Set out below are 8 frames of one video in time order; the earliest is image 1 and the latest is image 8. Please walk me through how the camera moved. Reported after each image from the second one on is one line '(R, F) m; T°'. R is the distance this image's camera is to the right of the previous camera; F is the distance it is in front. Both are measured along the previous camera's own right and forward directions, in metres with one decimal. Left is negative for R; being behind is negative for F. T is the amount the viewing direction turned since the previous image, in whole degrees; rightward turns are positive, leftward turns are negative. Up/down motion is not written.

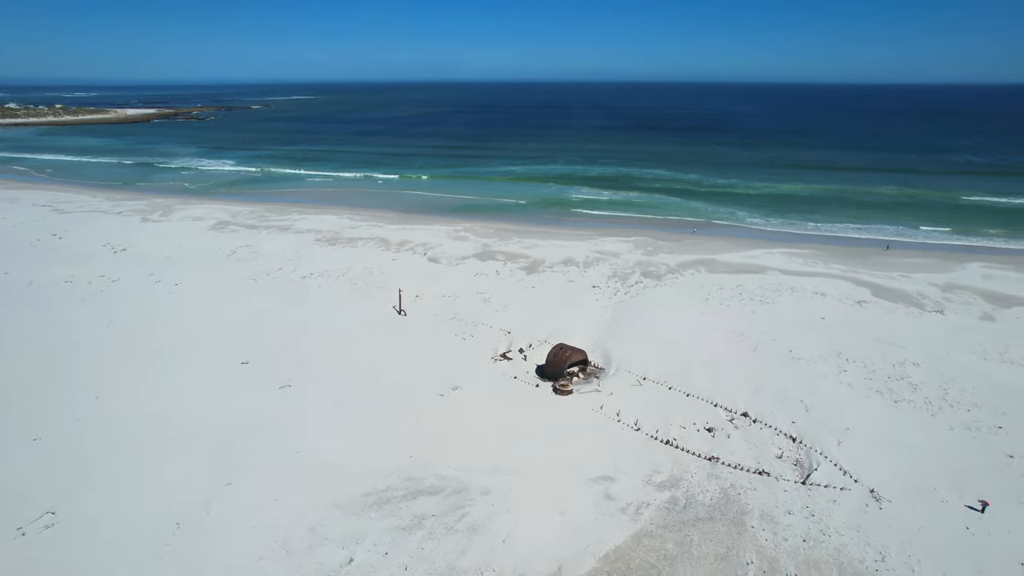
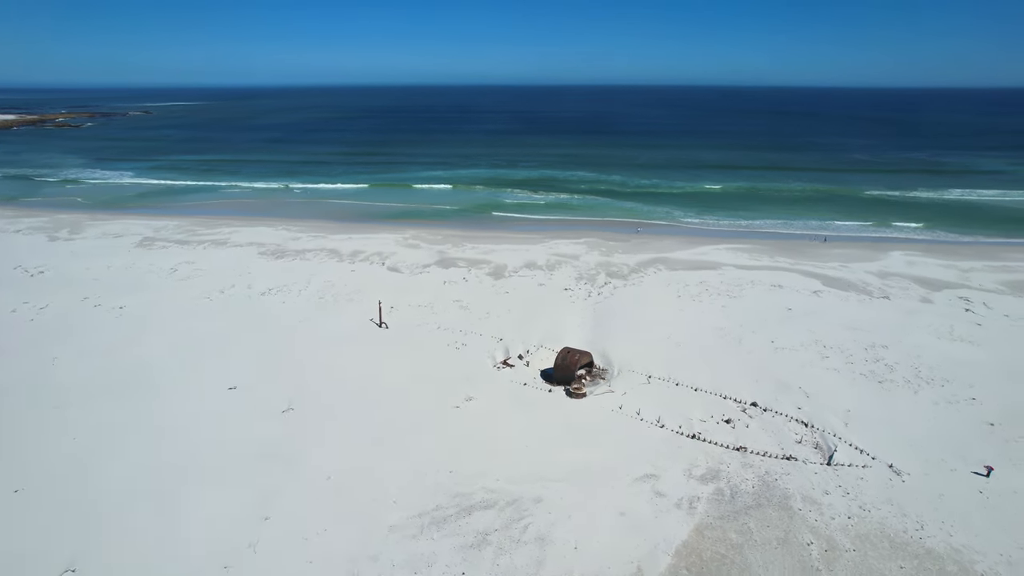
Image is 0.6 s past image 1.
(-1.8, +0.1) m; +9°
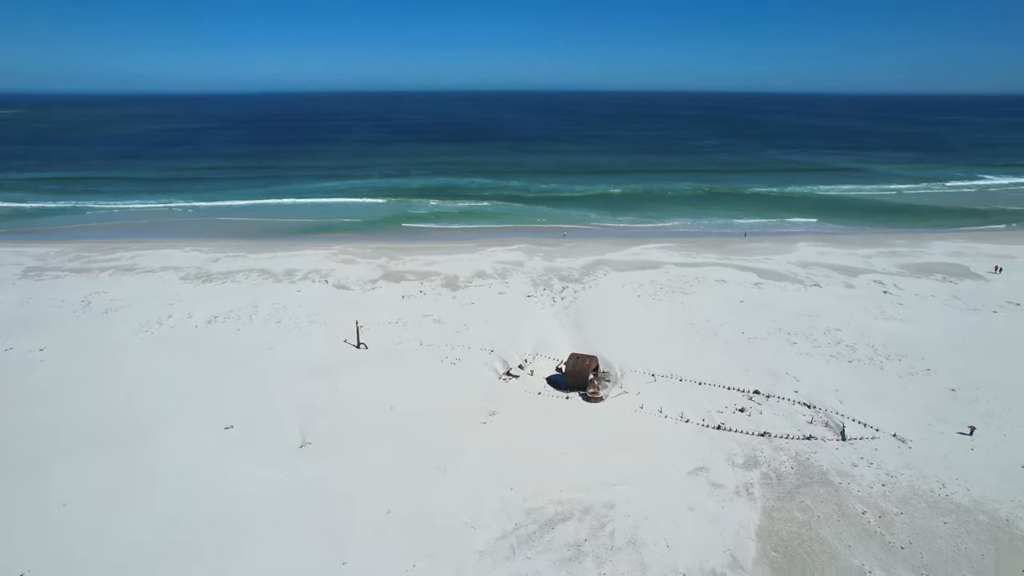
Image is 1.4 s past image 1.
(-2.5, +0.3) m; +12°
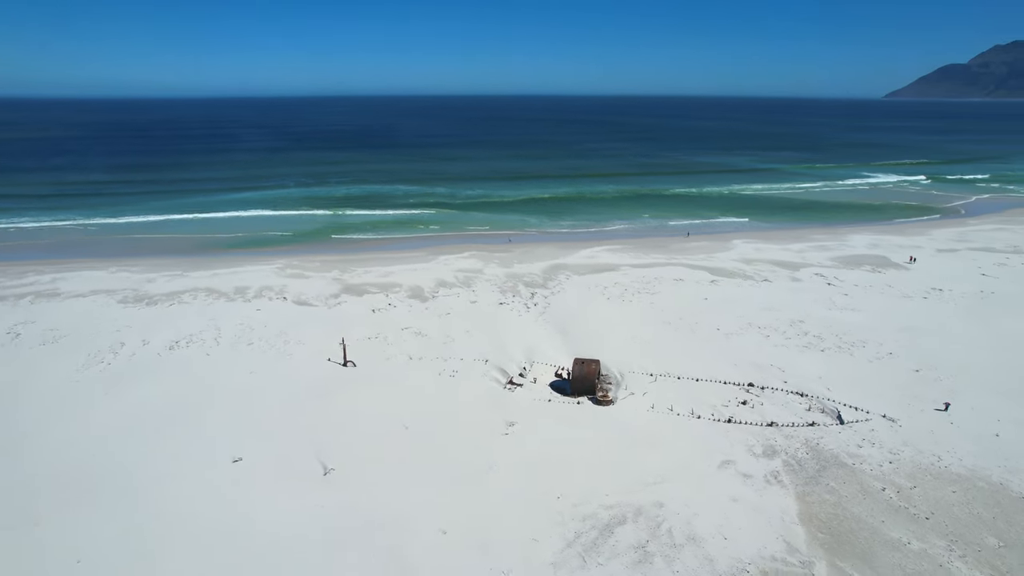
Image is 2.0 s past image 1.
(-1.9, +0.1) m; +9°
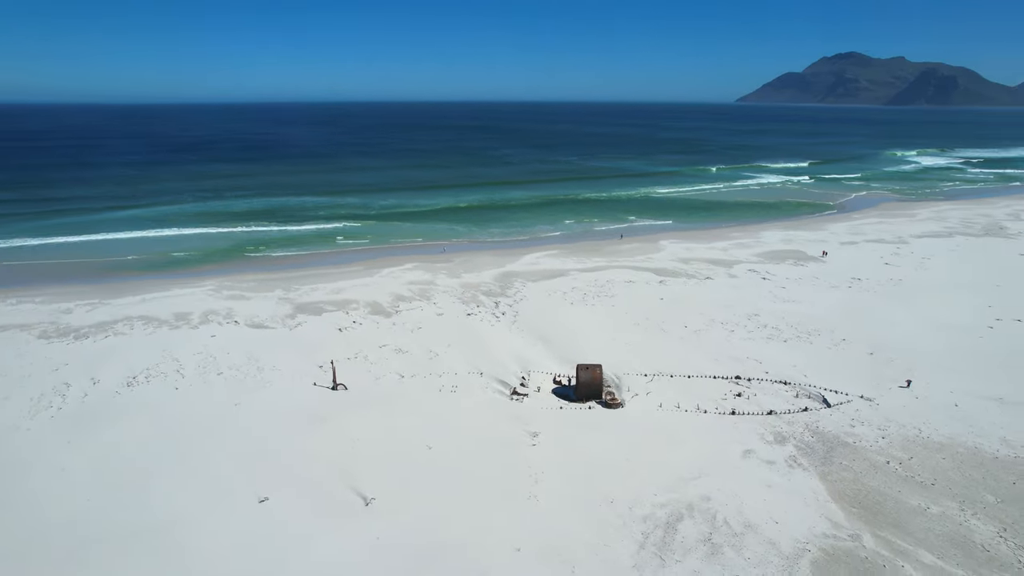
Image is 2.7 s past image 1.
(-2.3, +0.2) m; +10°
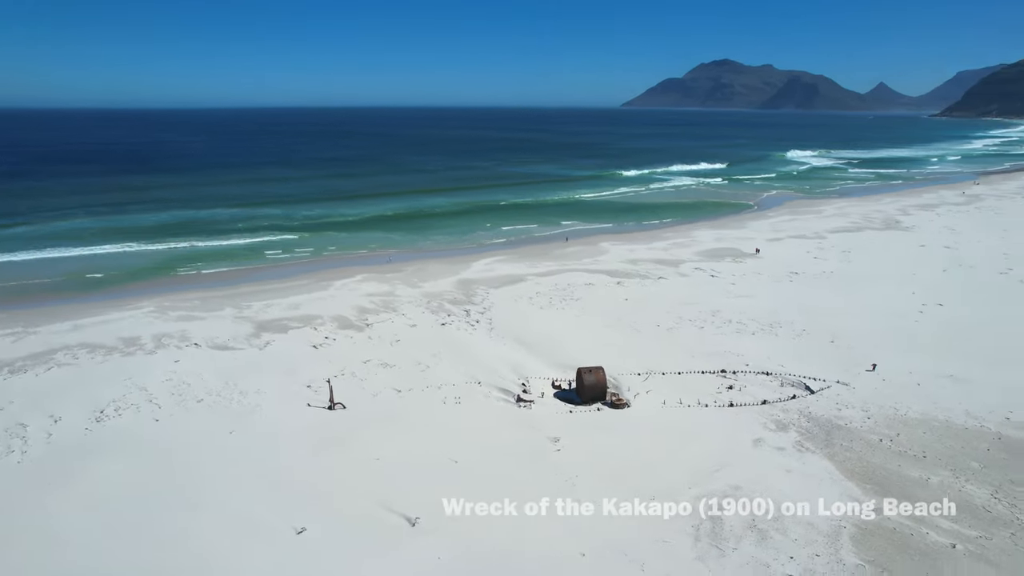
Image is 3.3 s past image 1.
(-2.0, +0.1) m; +9°
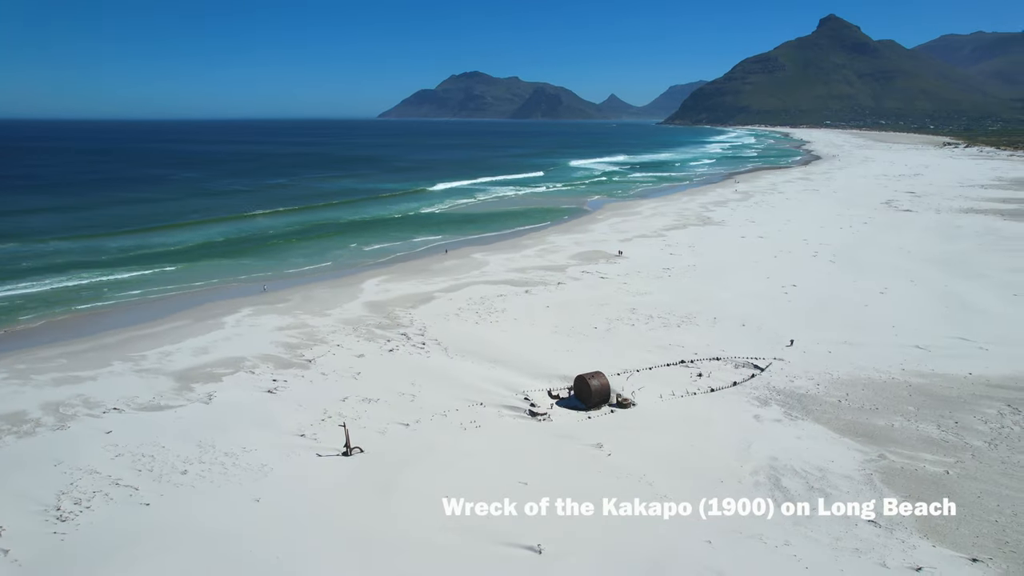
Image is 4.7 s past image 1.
(-4.4, +0.7) m; +20°
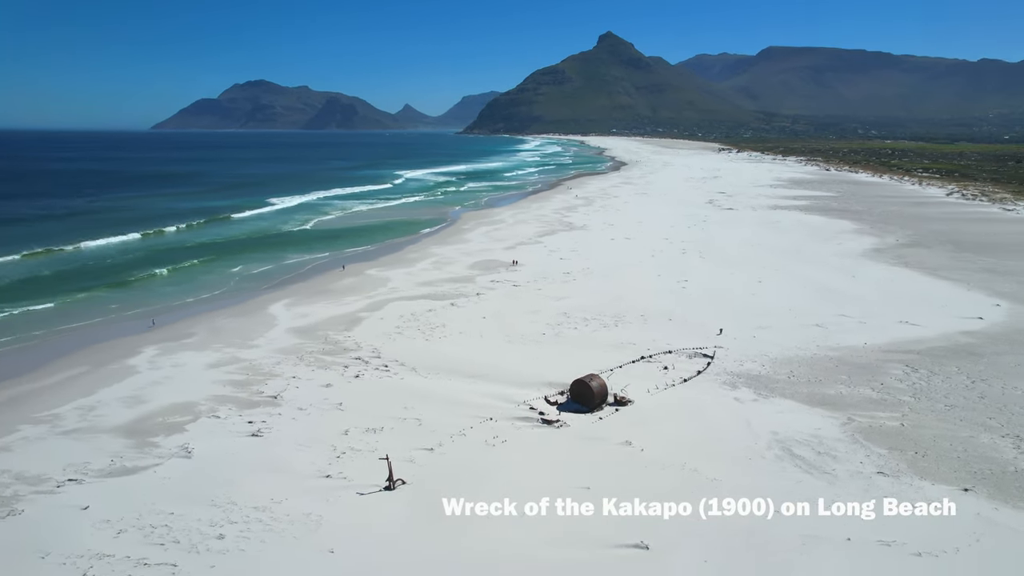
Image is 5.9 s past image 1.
(-3.9, +0.4) m; +17°
